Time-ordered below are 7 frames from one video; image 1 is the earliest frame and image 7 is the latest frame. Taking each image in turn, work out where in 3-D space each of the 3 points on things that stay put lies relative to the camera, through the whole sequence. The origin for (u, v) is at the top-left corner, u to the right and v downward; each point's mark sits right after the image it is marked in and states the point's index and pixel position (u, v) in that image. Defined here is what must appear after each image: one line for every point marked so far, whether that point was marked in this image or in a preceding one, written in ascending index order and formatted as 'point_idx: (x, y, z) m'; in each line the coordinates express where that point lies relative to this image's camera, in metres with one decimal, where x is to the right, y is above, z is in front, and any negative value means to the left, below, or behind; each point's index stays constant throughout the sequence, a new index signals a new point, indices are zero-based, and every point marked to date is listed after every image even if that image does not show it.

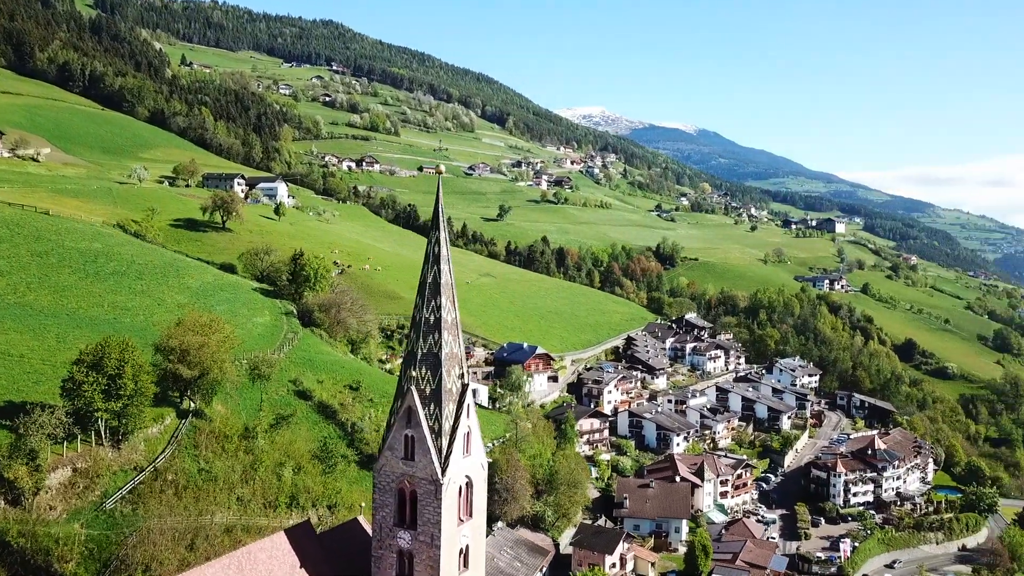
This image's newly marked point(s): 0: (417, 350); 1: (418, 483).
0: (-1.9, -1.3, +15.8) m
1: (-1.8, -3.8, +15.5) m
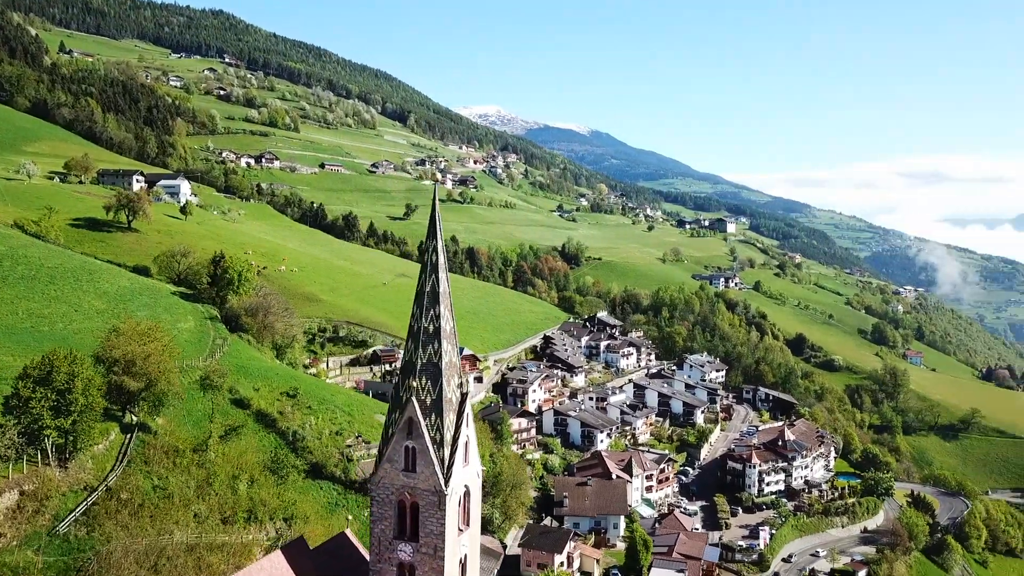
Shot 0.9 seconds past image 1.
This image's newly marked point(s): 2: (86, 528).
0: (-1.9, -1.4, +15.7) m
1: (-1.8, -4.0, +15.4) m
2: (-10.5, -5.9, +19.8) m
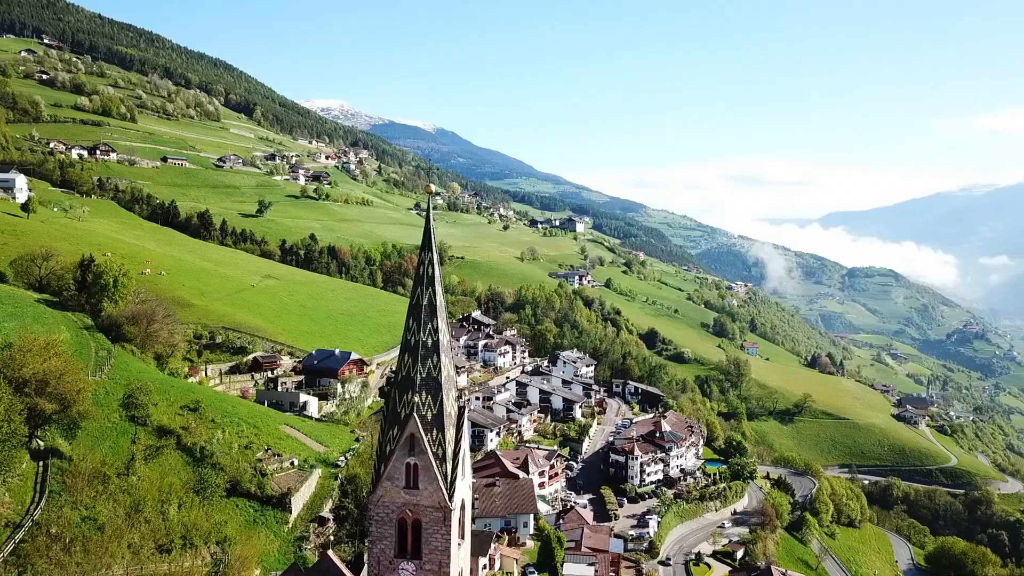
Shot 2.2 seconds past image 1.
0: (-1.9, -1.7, +15.4) m
1: (-1.7, -4.2, +15.2) m
2: (-11.1, -6.3, +17.9) m
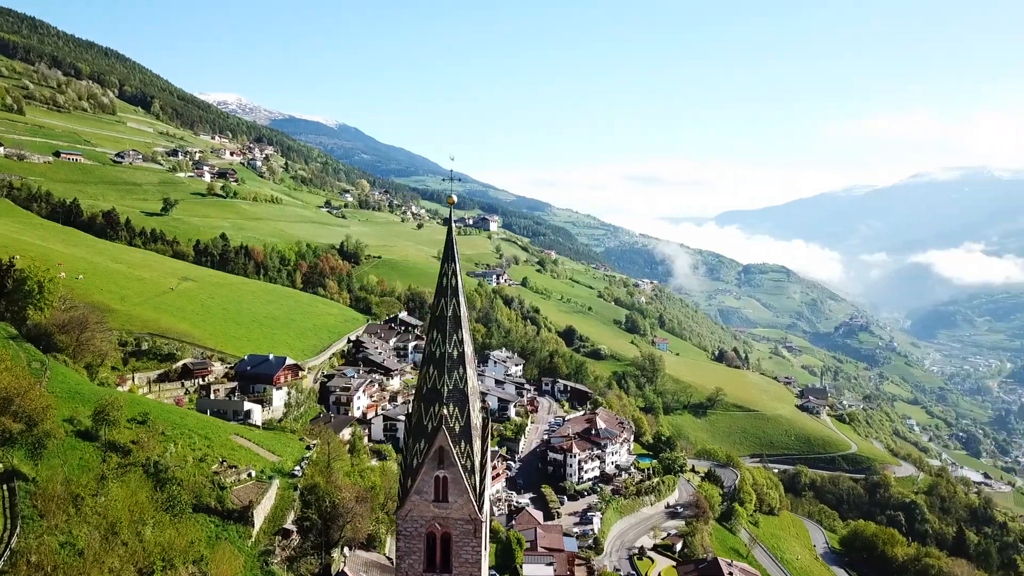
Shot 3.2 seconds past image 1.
0: (-1.4, -1.9, +15.3) m
1: (-1.1, -4.5, +15.1) m
2: (-10.7, -6.6, +16.7) m
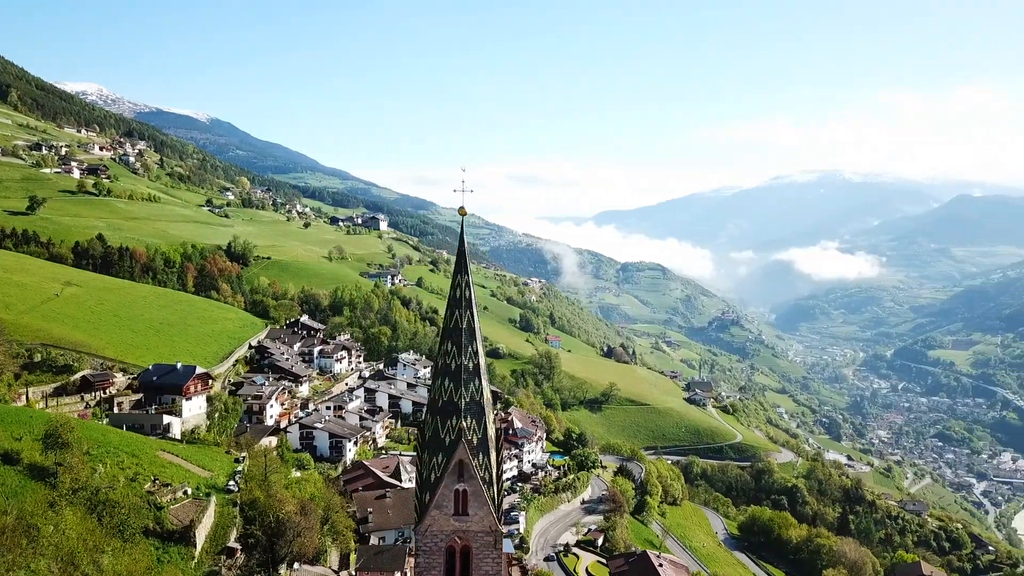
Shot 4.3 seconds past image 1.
0: (-1.0, -2.1, +15.2) m
1: (-0.8, -4.7, +15.0) m
2: (-10.5, -6.9, +15.3) m
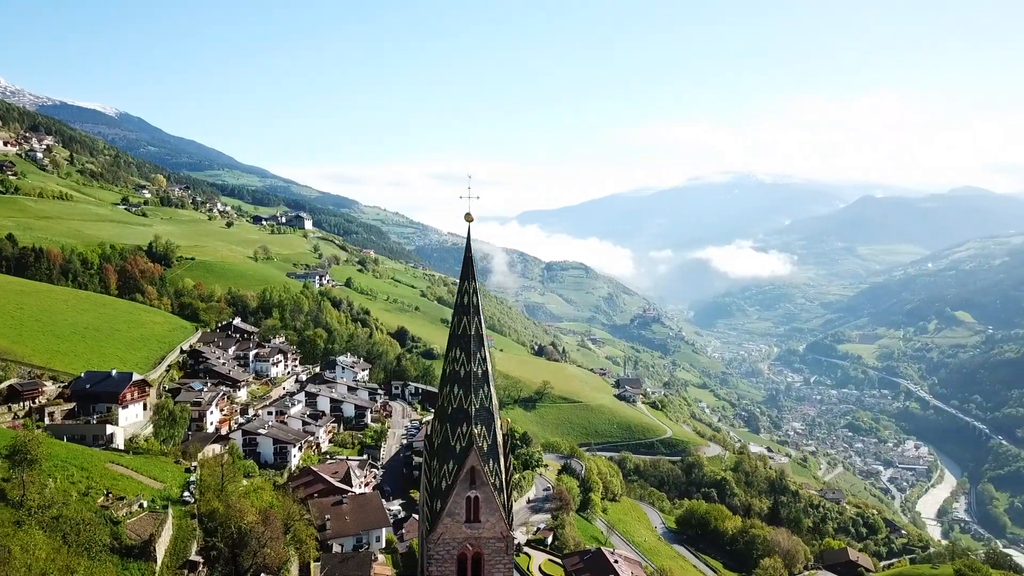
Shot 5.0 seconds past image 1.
0: (-0.9, -2.3, +15.2) m
1: (-0.5, -4.8, +15.0) m
2: (-10.2, -7.1, +14.4) m
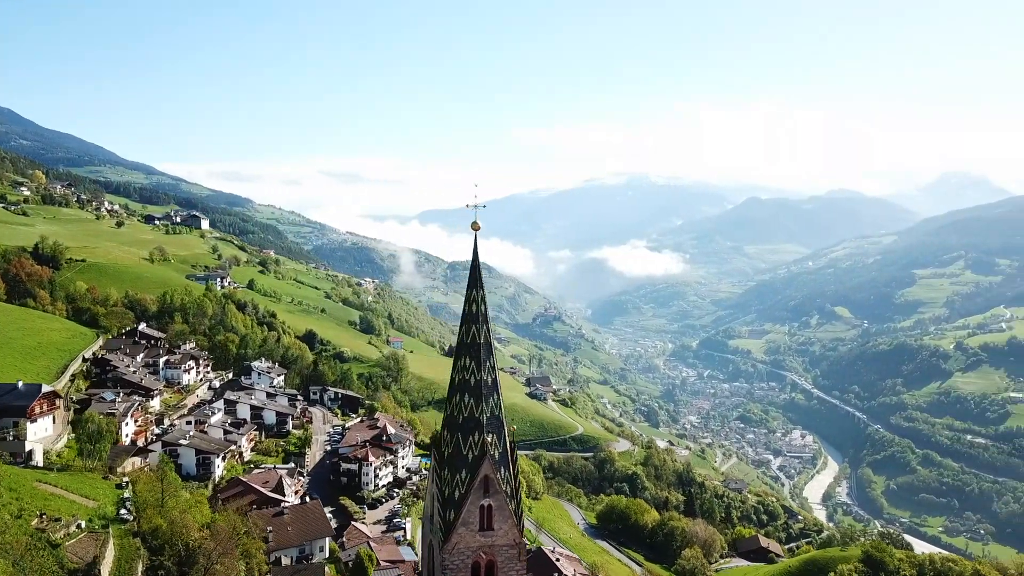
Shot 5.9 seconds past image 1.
0: (-0.6, -2.4, +15.2) m
1: (-0.3, -5.0, +15.1) m
2: (-9.8, -7.3, +13.3) m
